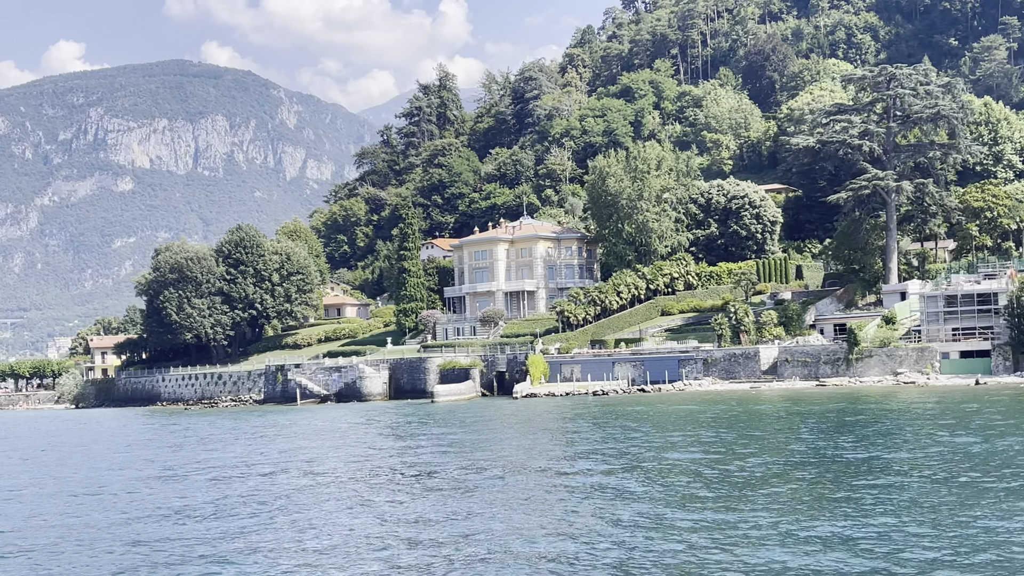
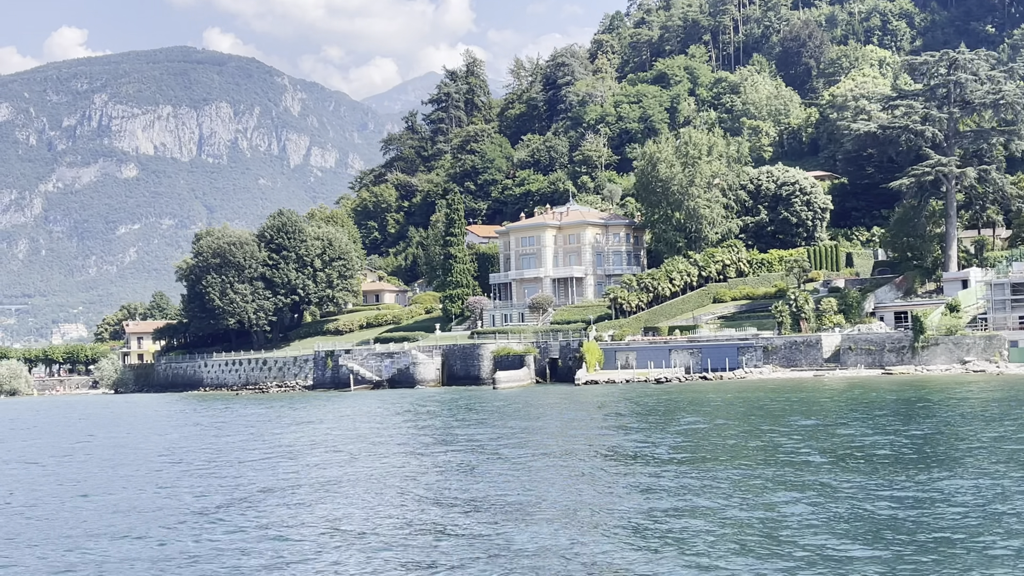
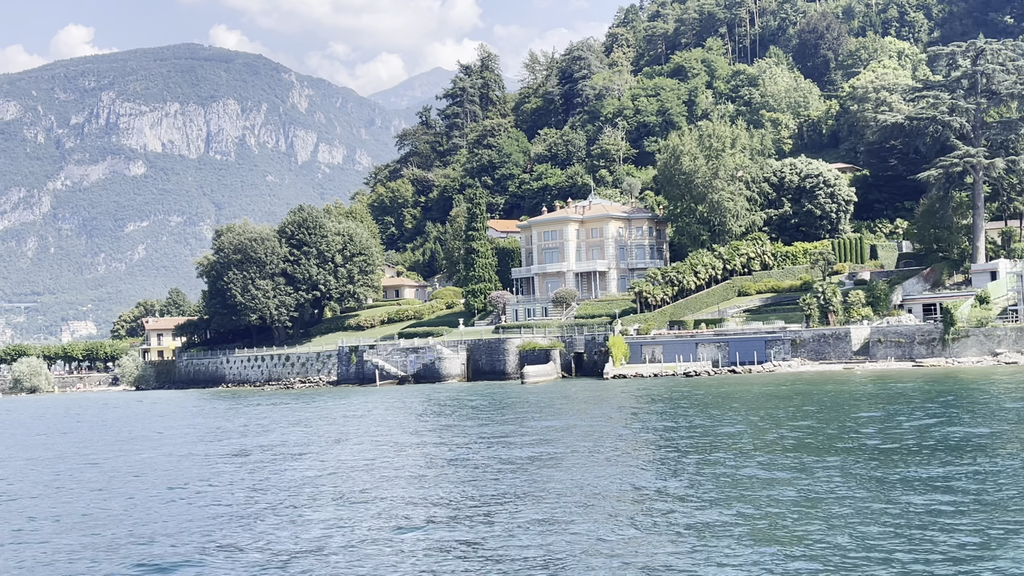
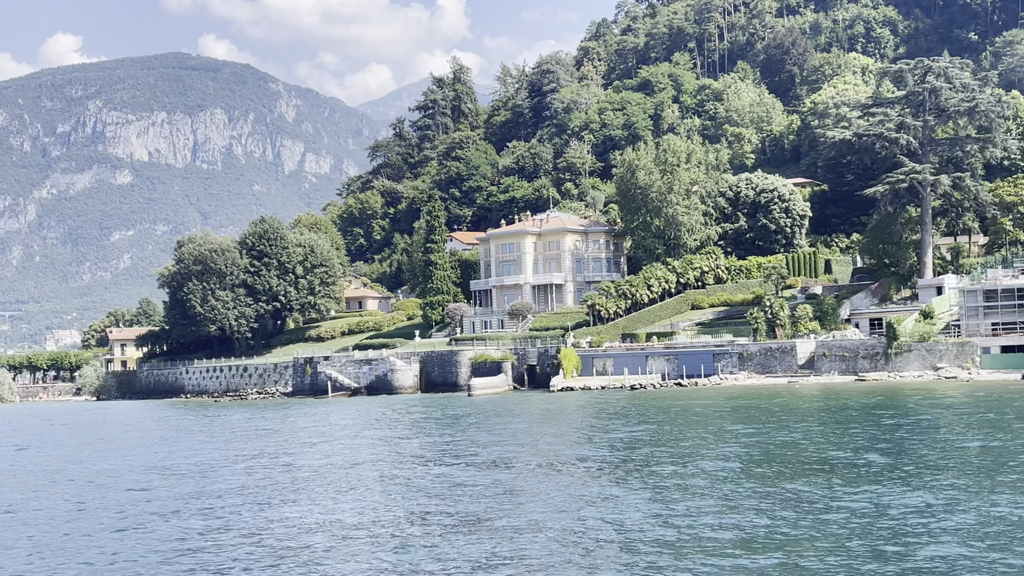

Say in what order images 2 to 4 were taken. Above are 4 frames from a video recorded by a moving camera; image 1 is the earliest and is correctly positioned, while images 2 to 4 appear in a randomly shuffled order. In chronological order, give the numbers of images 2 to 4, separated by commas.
4, 2, 3
